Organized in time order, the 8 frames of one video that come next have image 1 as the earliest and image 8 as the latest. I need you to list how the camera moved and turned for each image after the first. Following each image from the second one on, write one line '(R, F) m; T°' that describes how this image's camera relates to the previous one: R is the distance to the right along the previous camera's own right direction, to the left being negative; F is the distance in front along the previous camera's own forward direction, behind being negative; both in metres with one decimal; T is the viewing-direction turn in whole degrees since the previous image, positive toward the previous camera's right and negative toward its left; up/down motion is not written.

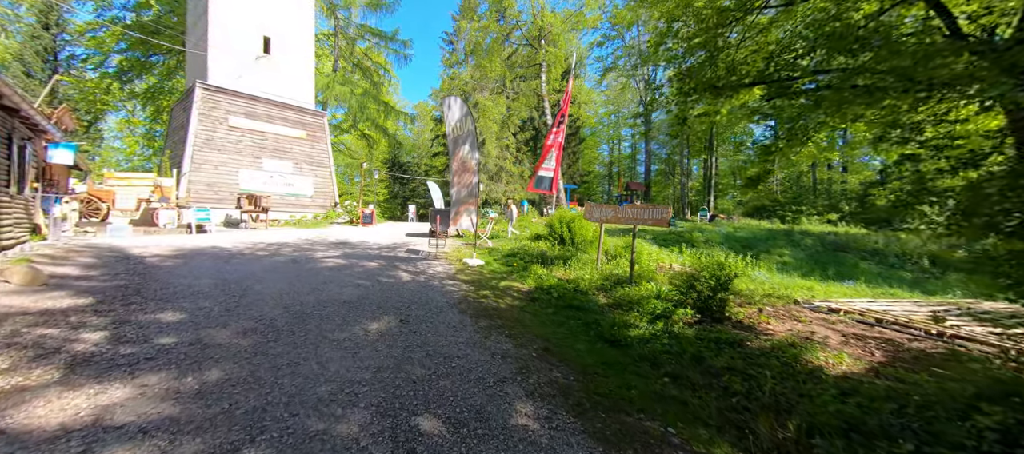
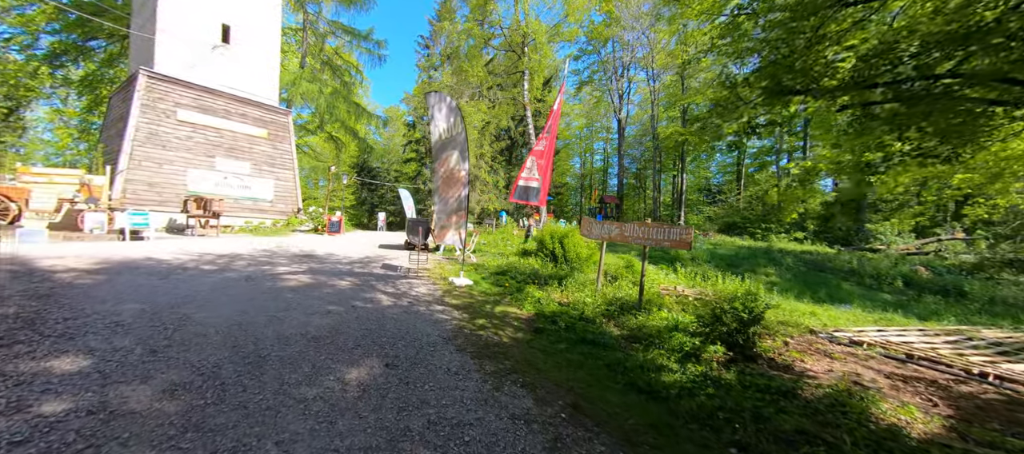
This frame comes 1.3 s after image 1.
(-0.5, +0.8) m; +5°
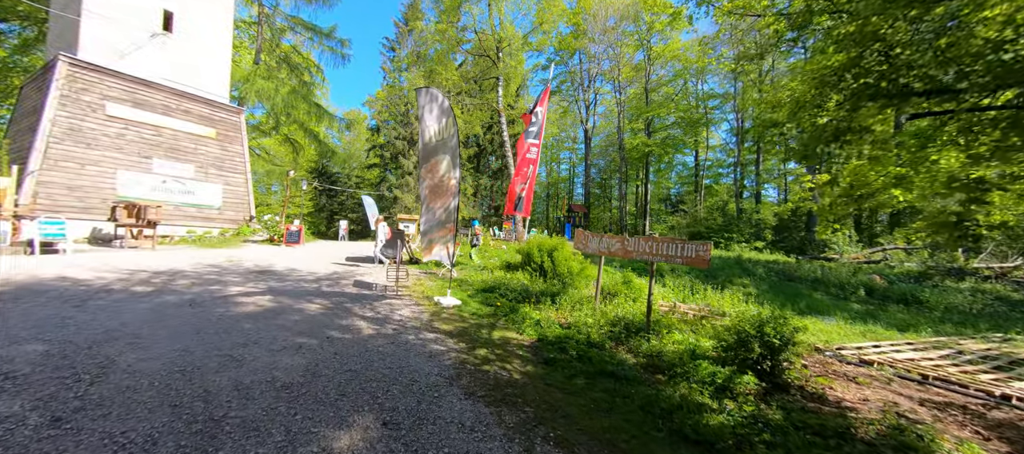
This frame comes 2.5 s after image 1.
(-0.5, +0.6) m; +6°
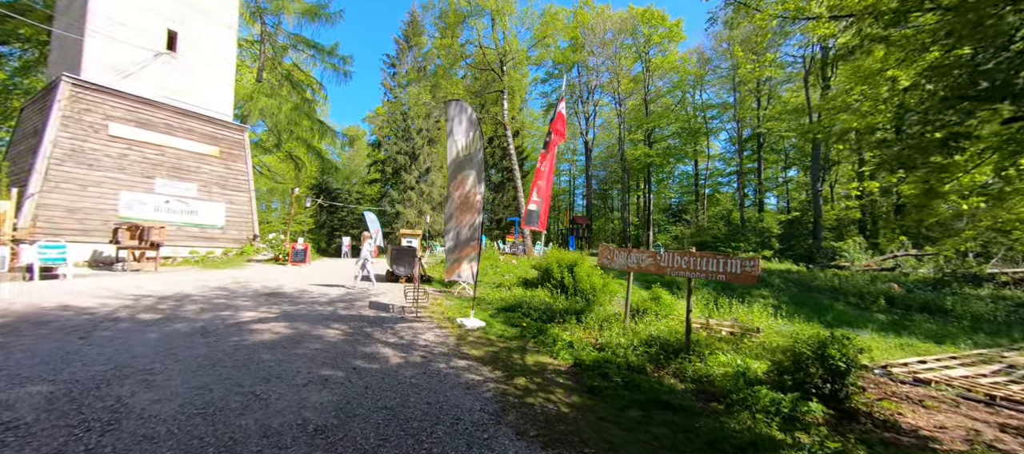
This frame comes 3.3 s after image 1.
(-0.5, +0.2) m; 0°
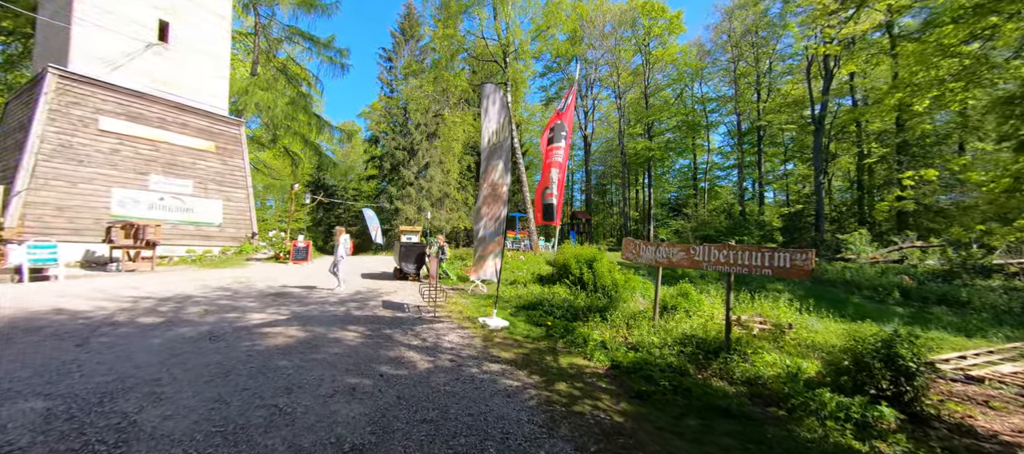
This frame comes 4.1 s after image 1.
(-0.5, +0.3) m; +1°
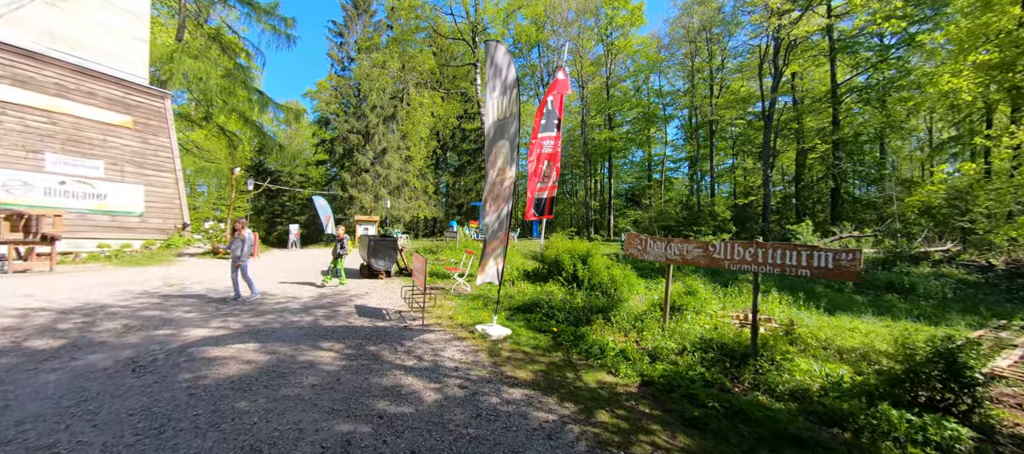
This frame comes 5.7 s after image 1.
(-0.7, +0.8) m; +7°
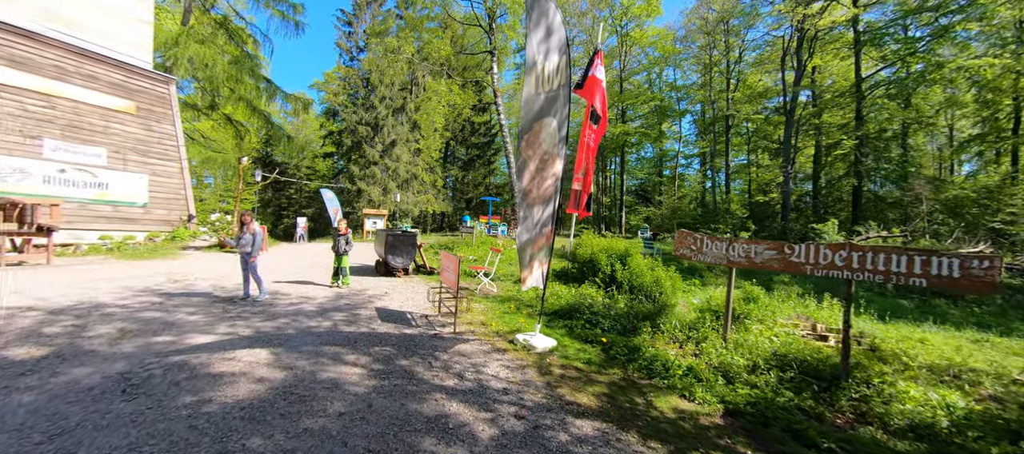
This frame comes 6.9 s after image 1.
(-0.5, +0.6) m; -1°
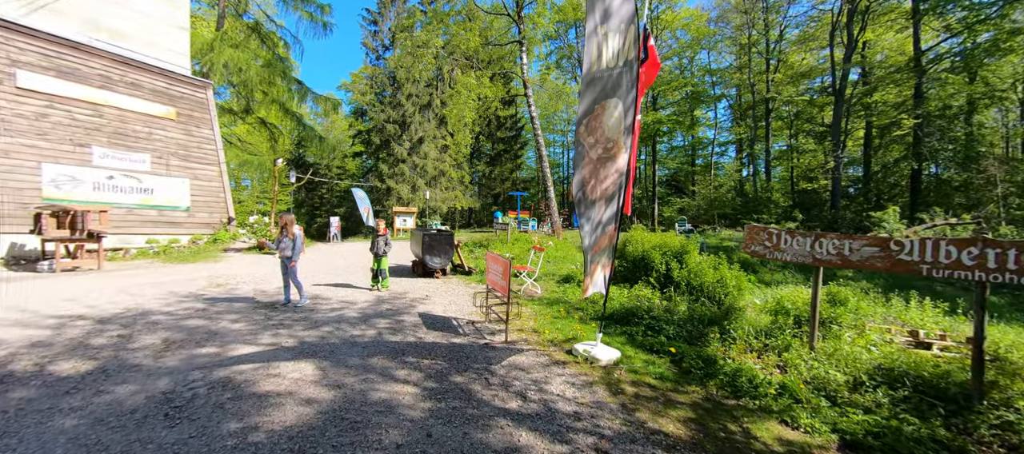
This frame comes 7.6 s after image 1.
(-0.4, +0.4) m; -4°
